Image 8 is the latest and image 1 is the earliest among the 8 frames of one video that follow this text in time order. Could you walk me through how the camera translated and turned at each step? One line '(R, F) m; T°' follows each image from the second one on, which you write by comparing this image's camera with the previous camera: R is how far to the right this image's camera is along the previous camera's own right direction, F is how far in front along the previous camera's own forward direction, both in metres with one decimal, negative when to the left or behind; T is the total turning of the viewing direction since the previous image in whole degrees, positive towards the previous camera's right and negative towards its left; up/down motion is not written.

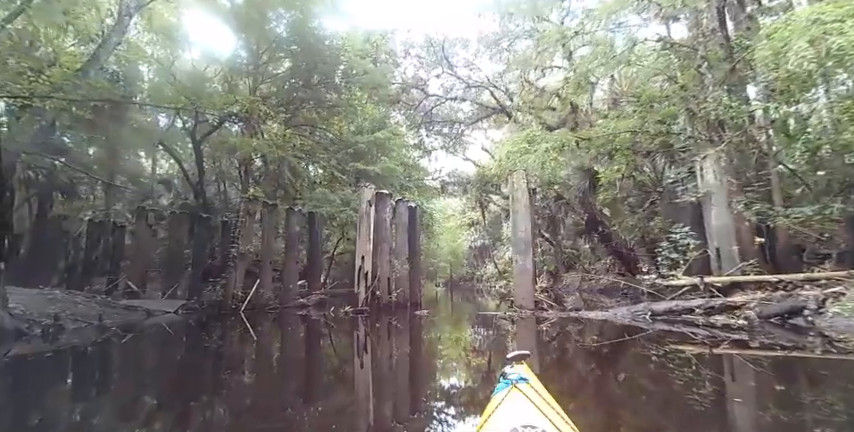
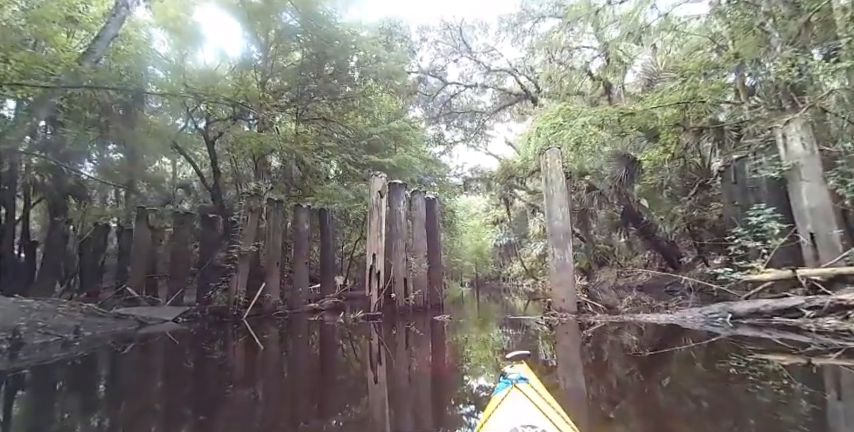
(0.0, +0.7) m; -3°
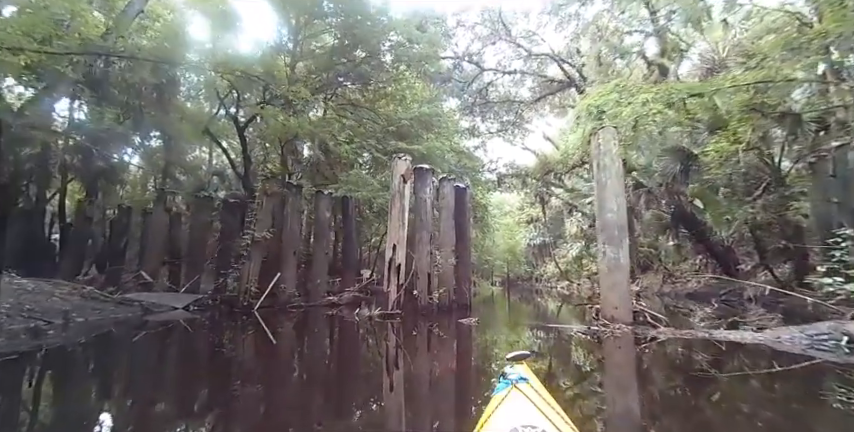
(0.0, +0.5) m; -5°
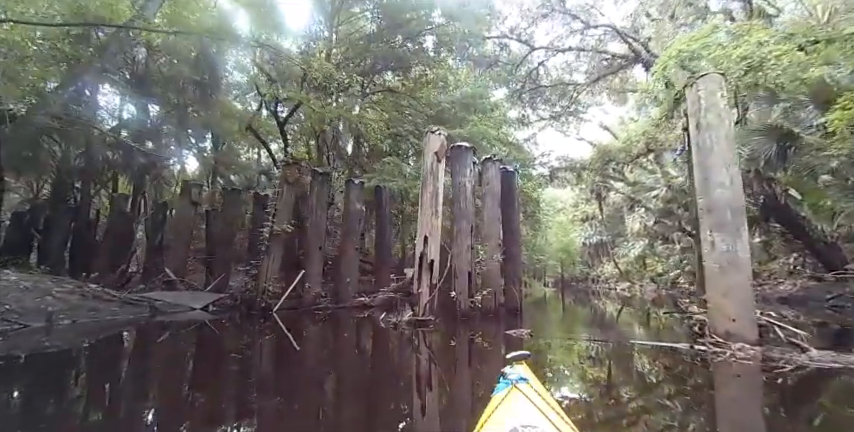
(+0.1, +0.7) m; -7°
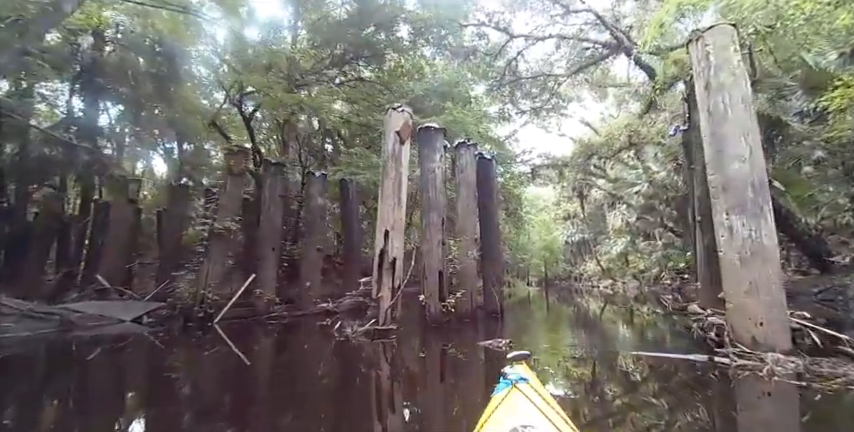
(+0.2, +0.5) m; +2°
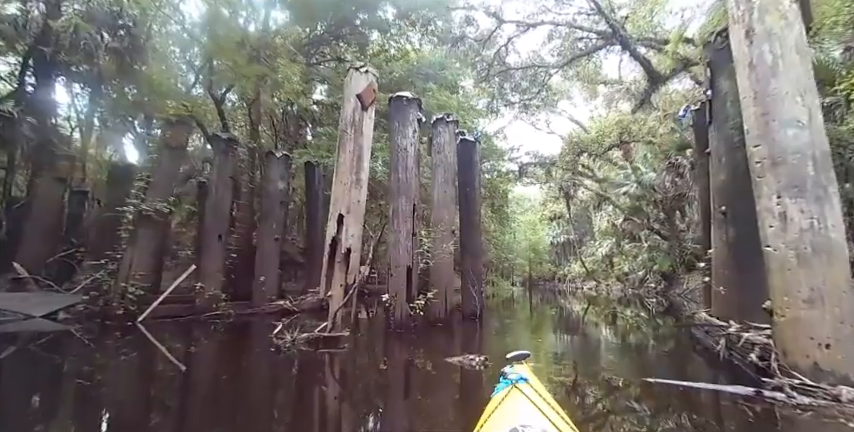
(+0.1, +0.5) m; +2°
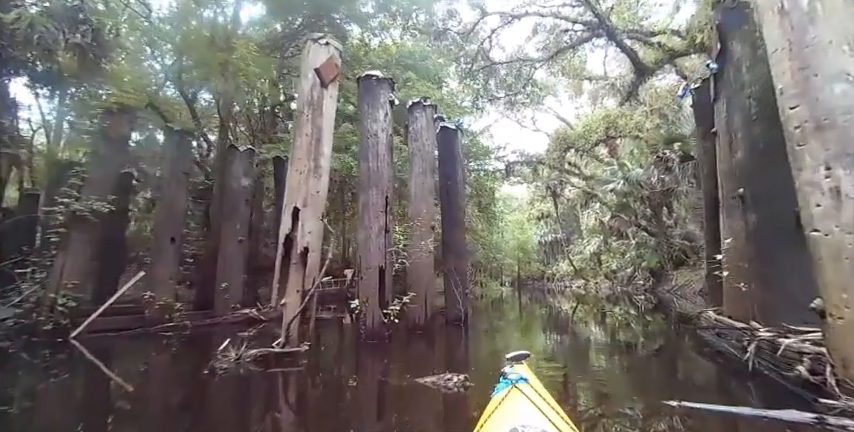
(+0.1, +0.3) m; +2°
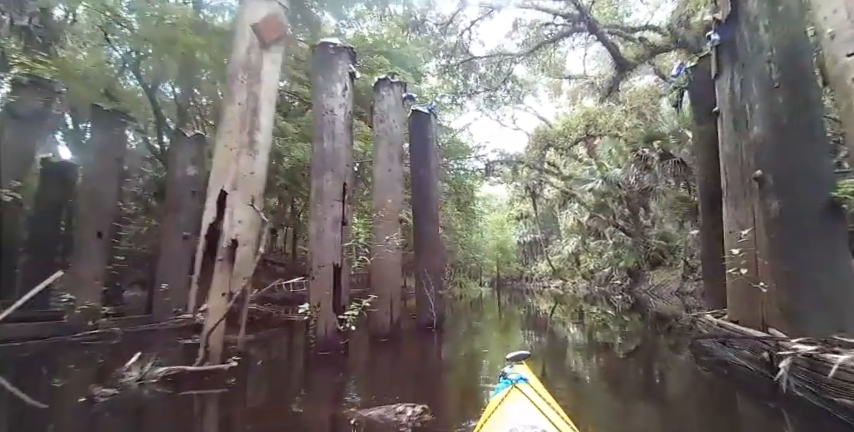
(+0.1, +0.3) m; +3°
